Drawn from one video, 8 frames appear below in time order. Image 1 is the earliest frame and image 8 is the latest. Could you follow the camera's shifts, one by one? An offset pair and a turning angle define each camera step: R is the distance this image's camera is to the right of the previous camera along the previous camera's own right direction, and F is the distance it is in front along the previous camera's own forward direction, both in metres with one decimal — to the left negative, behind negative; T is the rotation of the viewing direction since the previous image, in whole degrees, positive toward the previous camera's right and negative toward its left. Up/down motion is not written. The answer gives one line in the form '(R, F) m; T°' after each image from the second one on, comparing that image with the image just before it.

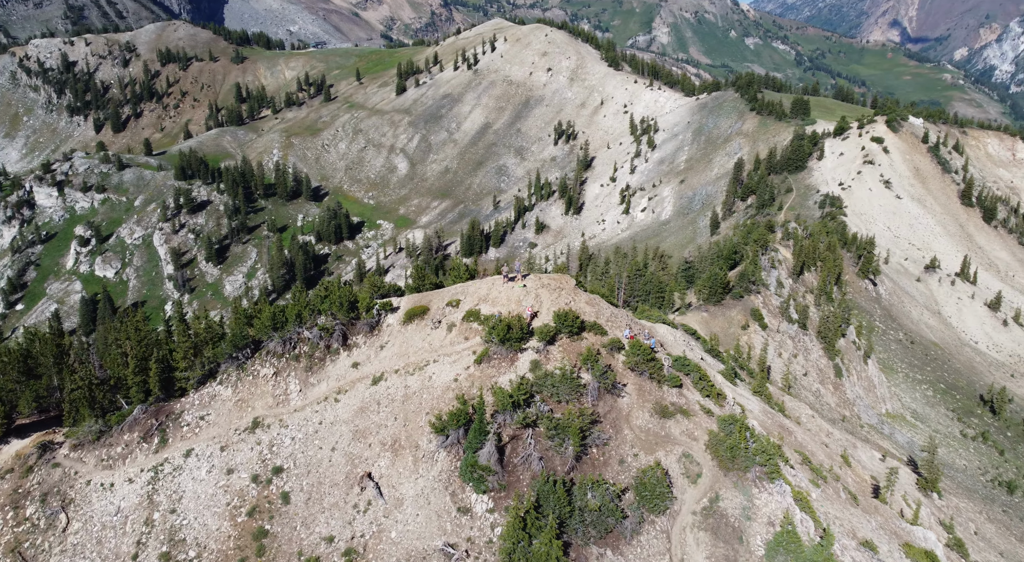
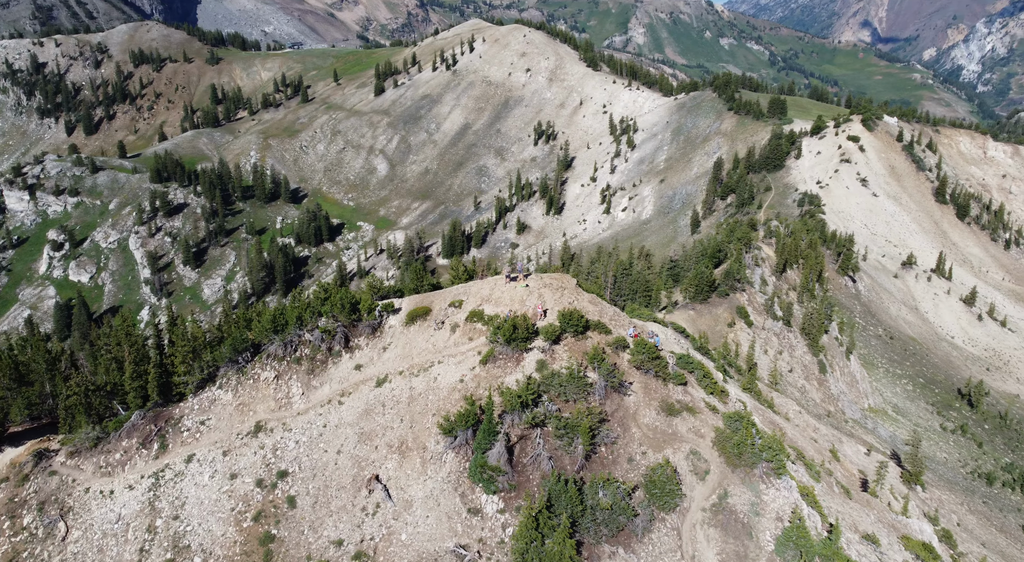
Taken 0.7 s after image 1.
(-2.6, 0.0) m; +2°
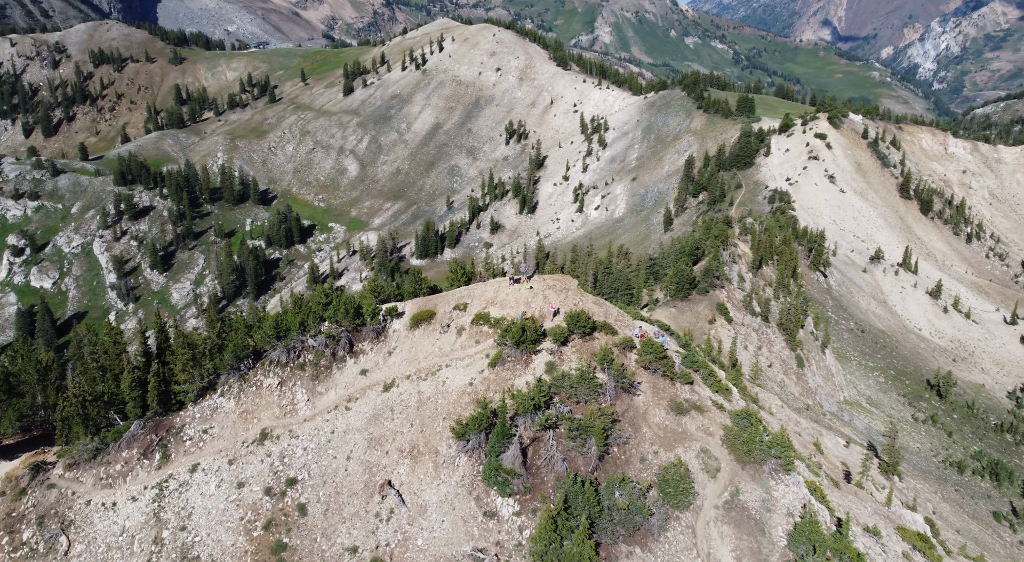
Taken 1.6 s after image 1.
(-3.7, -0.2) m; +2°
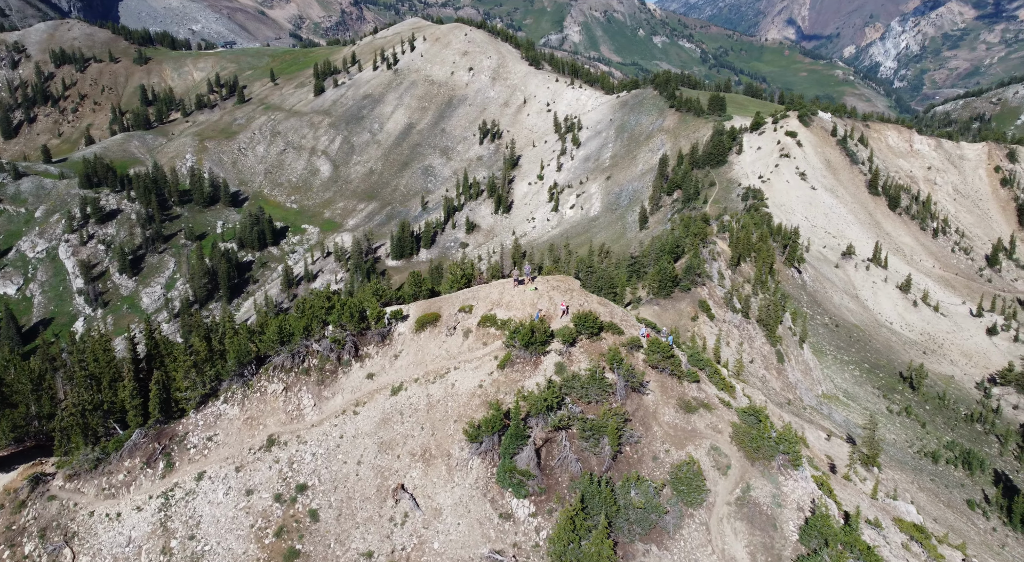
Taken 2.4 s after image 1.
(-3.6, -0.2) m; +2°
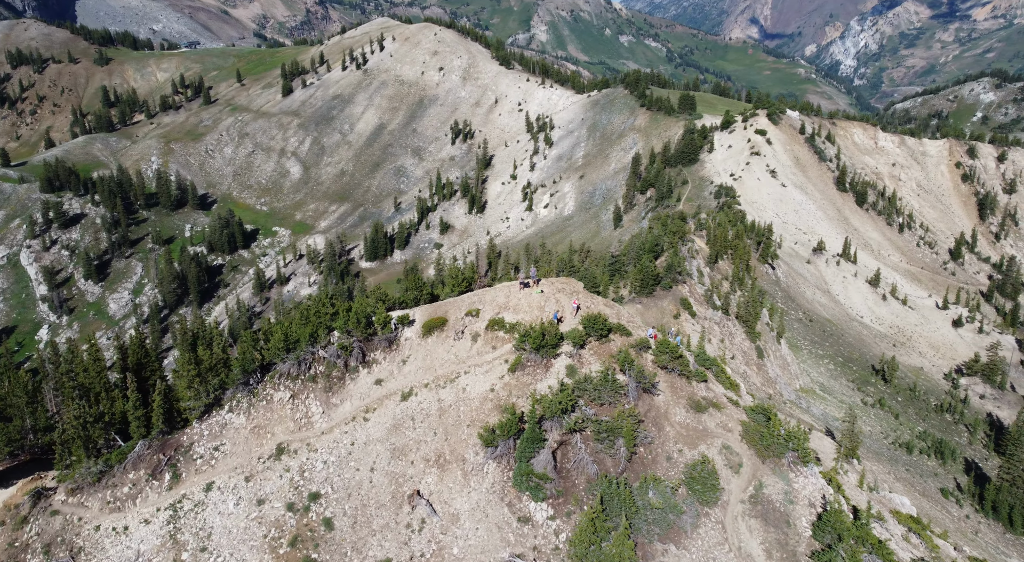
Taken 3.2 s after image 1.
(-3.9, -0.1) m; +2°
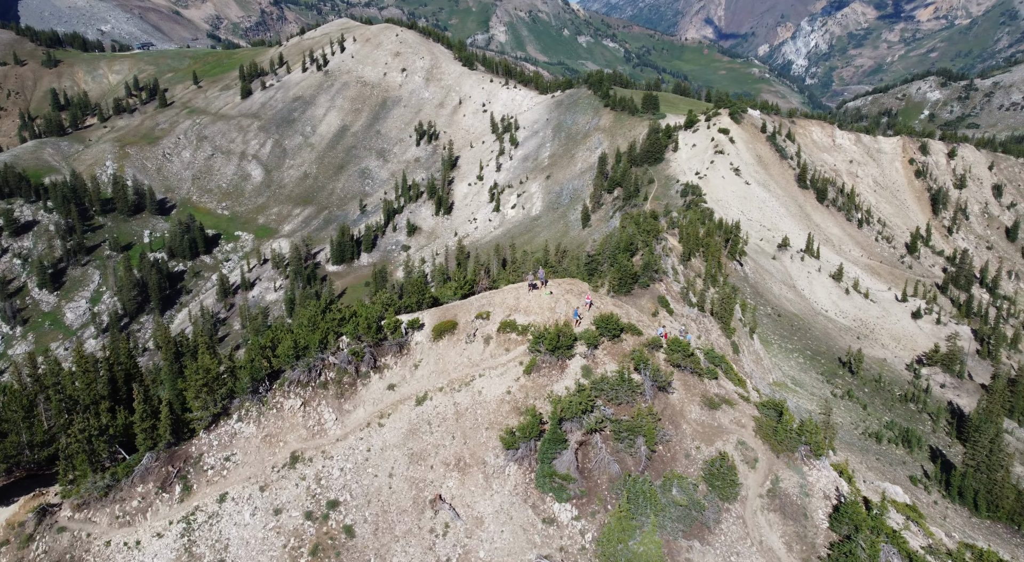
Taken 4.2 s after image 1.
(-5.2, +0.1) m; +3°
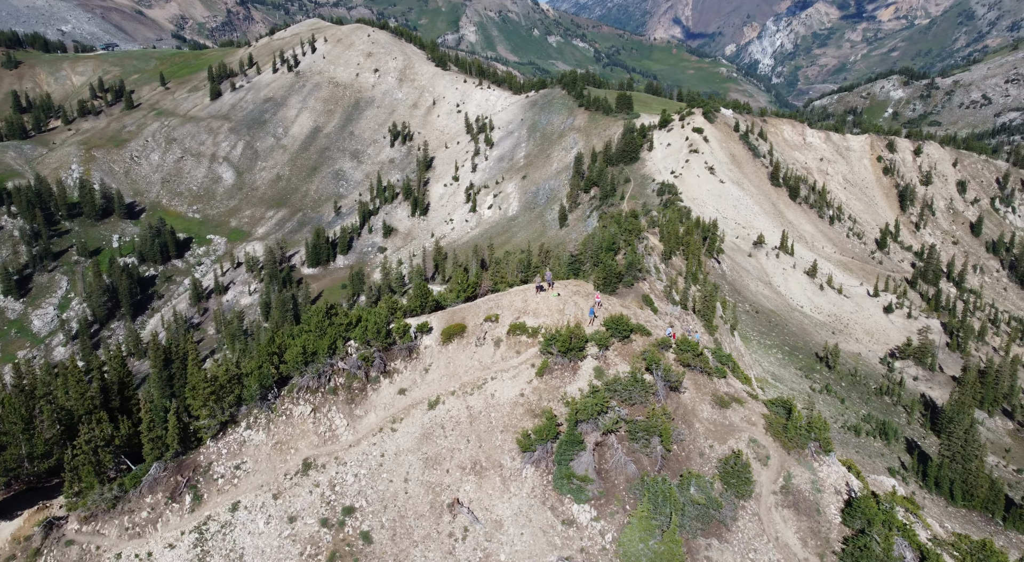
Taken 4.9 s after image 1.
(-3.9, +0.1) m; +2°
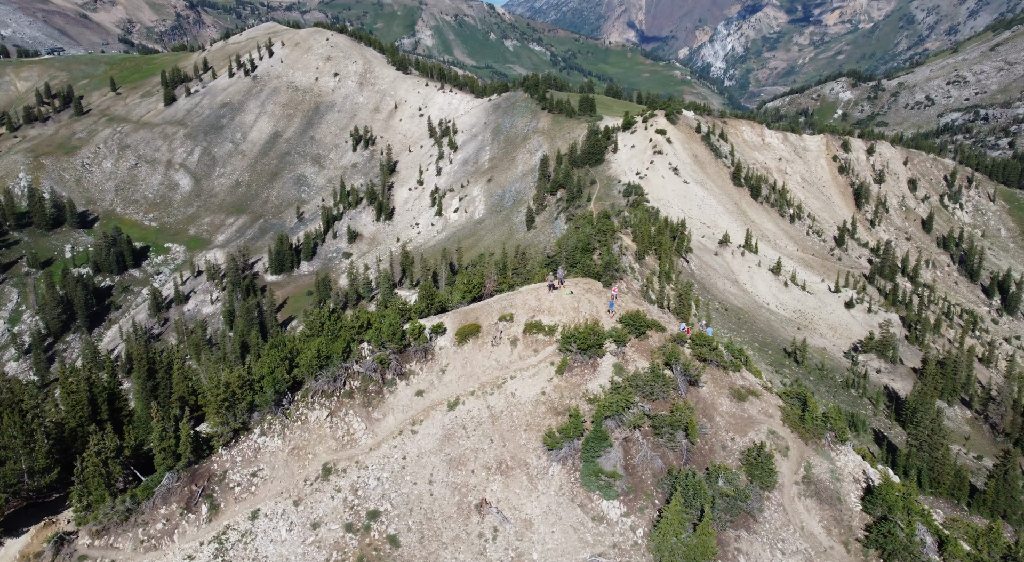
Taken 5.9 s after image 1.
(-5.8, +0.7) m; +3°
